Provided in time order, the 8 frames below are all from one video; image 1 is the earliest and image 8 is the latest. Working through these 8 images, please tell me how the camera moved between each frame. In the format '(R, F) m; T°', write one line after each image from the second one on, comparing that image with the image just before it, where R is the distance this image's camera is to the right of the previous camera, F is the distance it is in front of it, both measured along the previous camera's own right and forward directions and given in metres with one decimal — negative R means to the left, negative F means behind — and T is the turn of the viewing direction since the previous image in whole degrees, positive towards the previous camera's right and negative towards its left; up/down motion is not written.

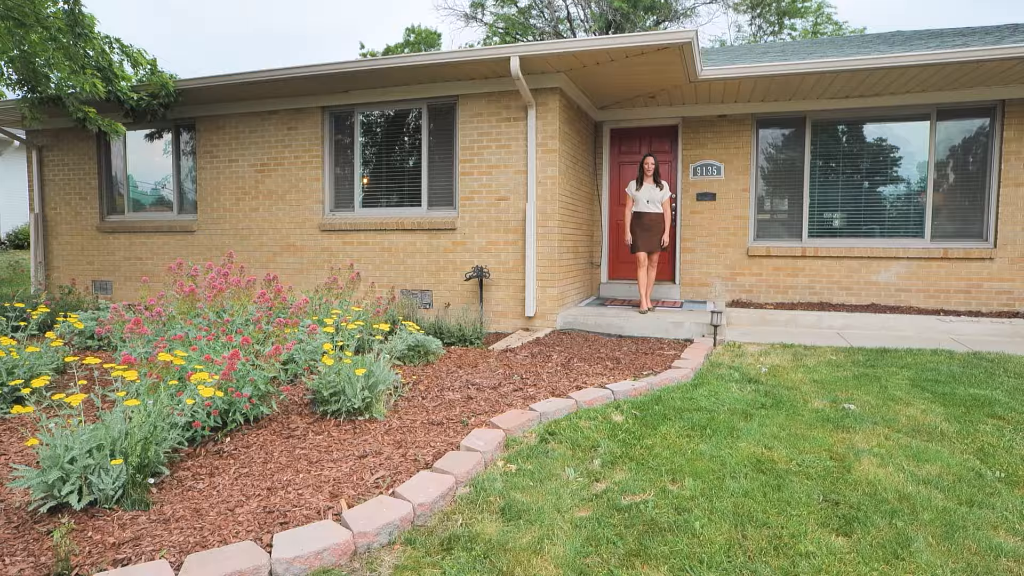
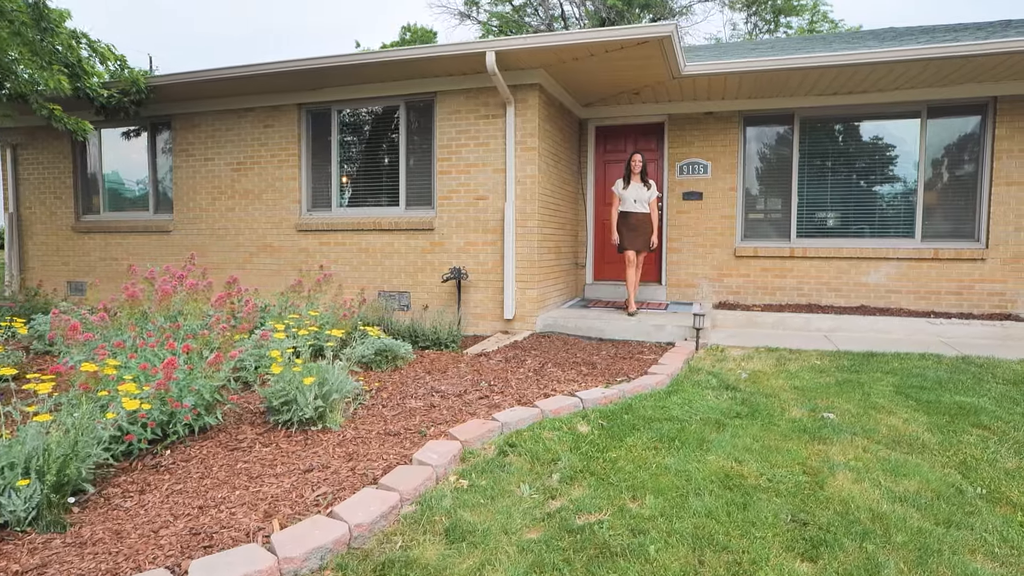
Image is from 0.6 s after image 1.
(+0.2, +0.2) m; 0°
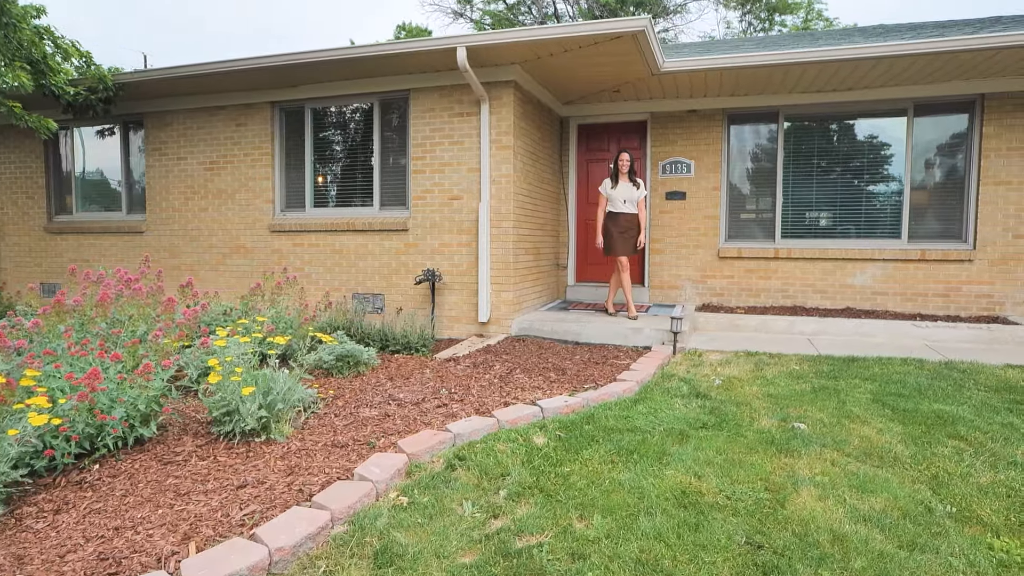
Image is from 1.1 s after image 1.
(+0.3, +0.2) m; 0°
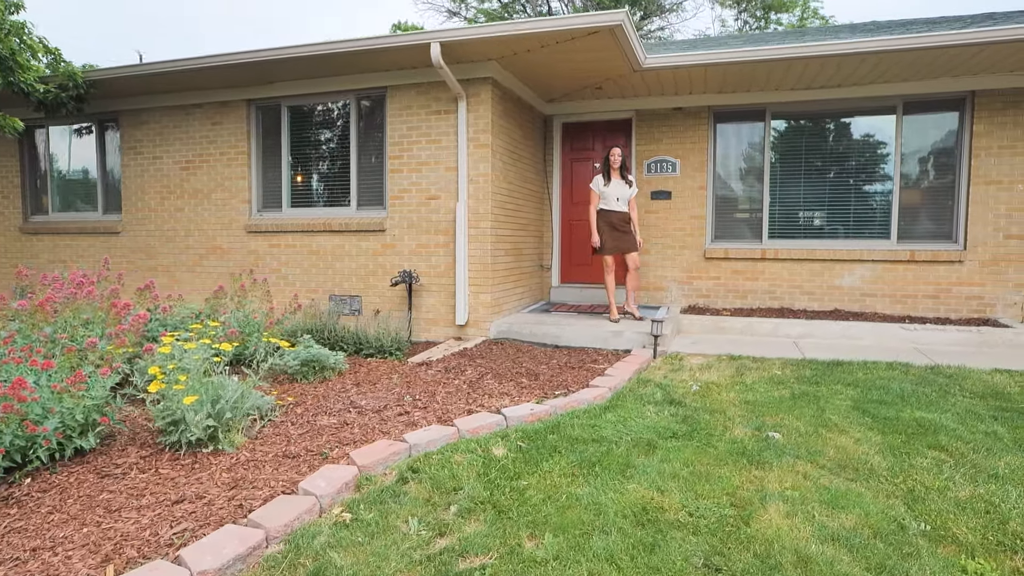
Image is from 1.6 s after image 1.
(+0.2, +0.1) m; 0°
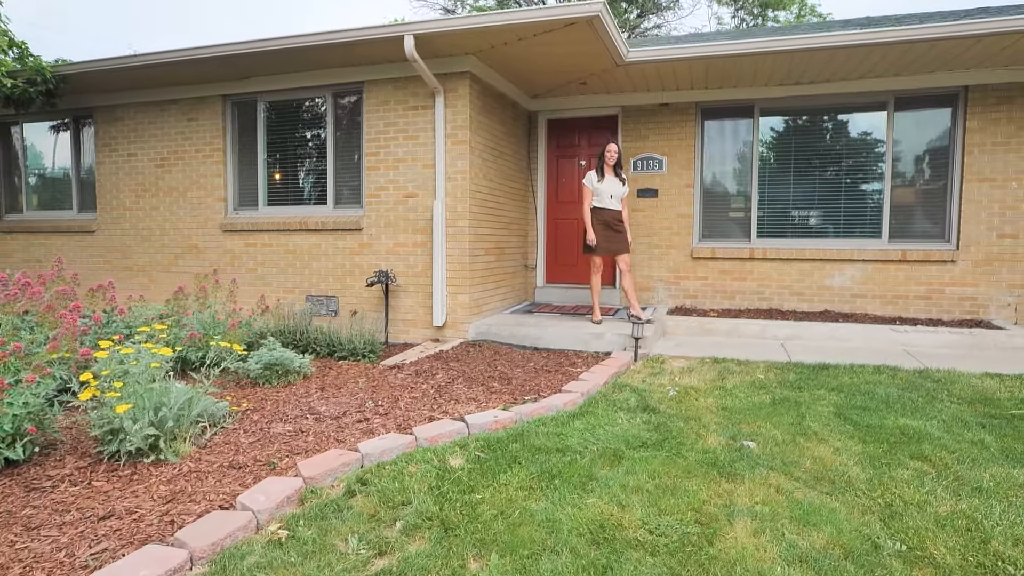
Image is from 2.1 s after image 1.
(+0.2, +0.2) m; 0°
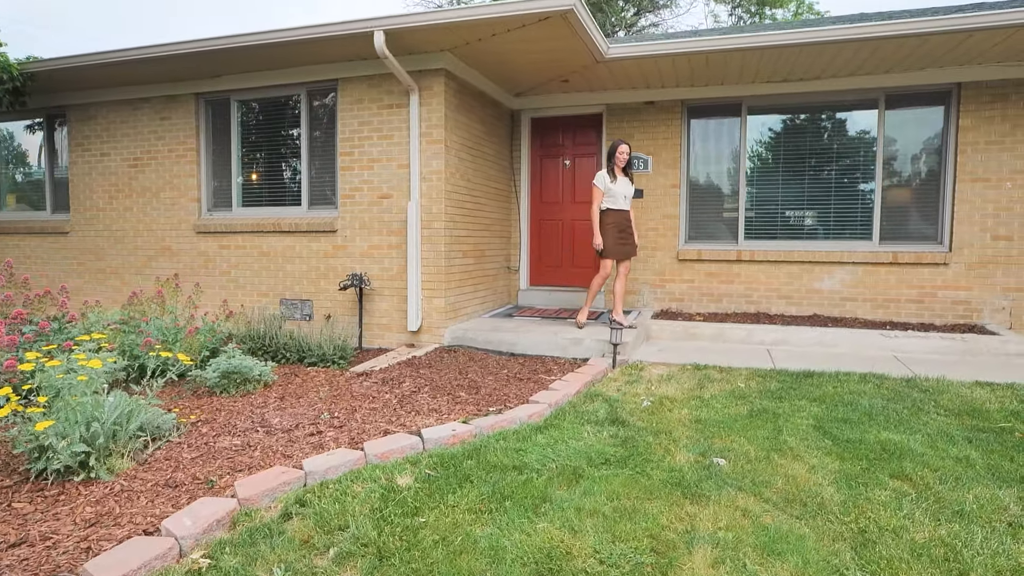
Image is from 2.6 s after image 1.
(+0.2, +0.2) m; 0°
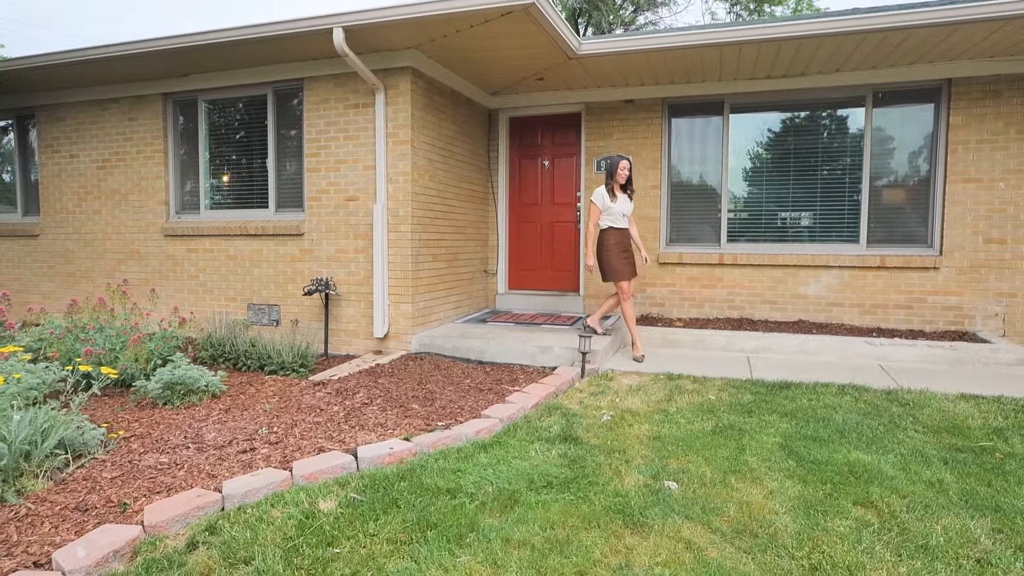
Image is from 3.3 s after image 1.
(+0.3, +0.2) m; -1°
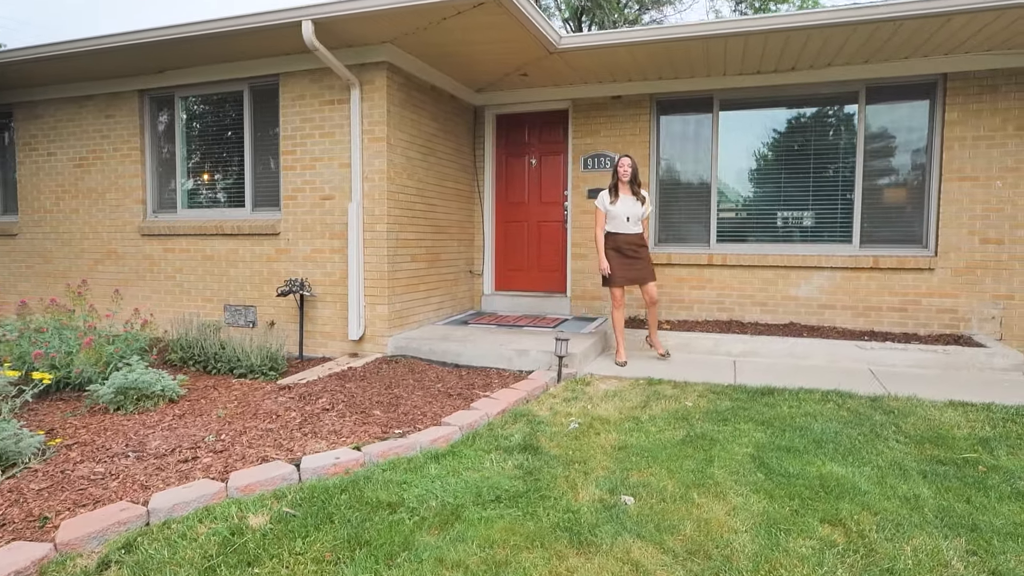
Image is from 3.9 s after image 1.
(+0.3, +0.2) m; -1°
